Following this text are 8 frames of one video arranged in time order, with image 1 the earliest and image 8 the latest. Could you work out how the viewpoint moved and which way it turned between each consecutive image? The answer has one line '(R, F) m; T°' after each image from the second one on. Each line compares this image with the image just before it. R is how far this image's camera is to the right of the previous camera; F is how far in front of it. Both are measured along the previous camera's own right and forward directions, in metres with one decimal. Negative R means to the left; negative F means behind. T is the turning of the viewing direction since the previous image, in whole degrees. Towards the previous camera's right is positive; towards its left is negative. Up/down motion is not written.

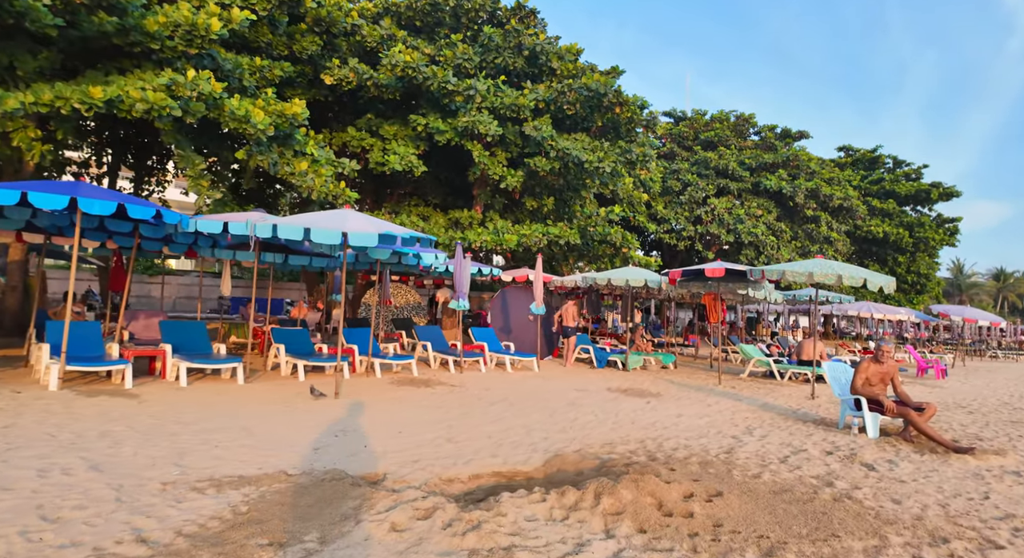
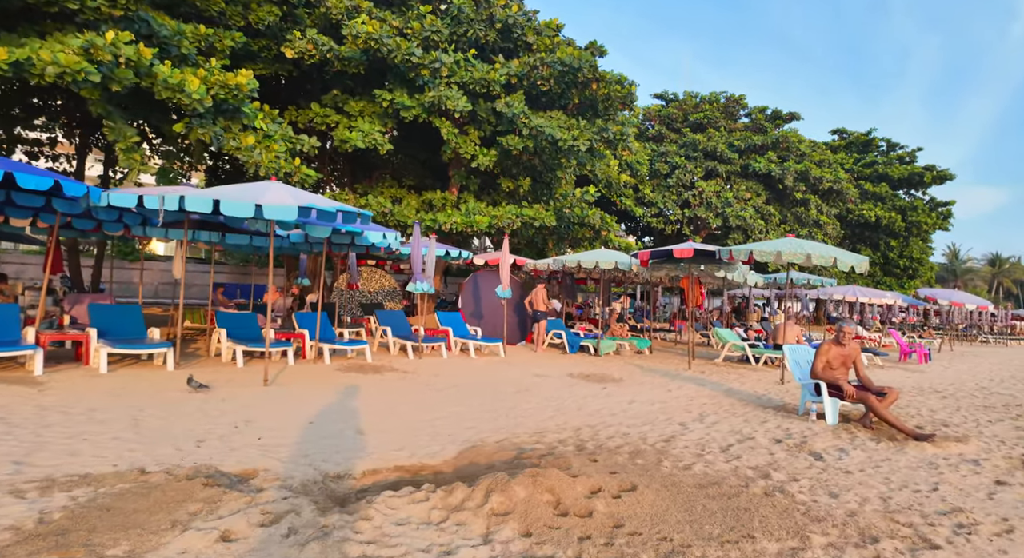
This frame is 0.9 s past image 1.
(+0.7, +0.4) m; 0°
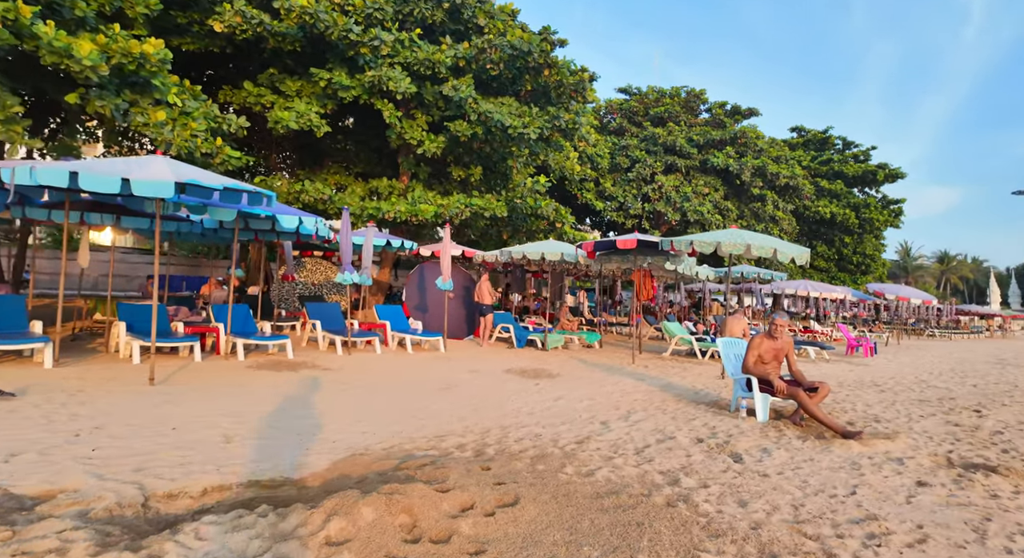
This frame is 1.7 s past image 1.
(+0.6, +0.4) m; +3°
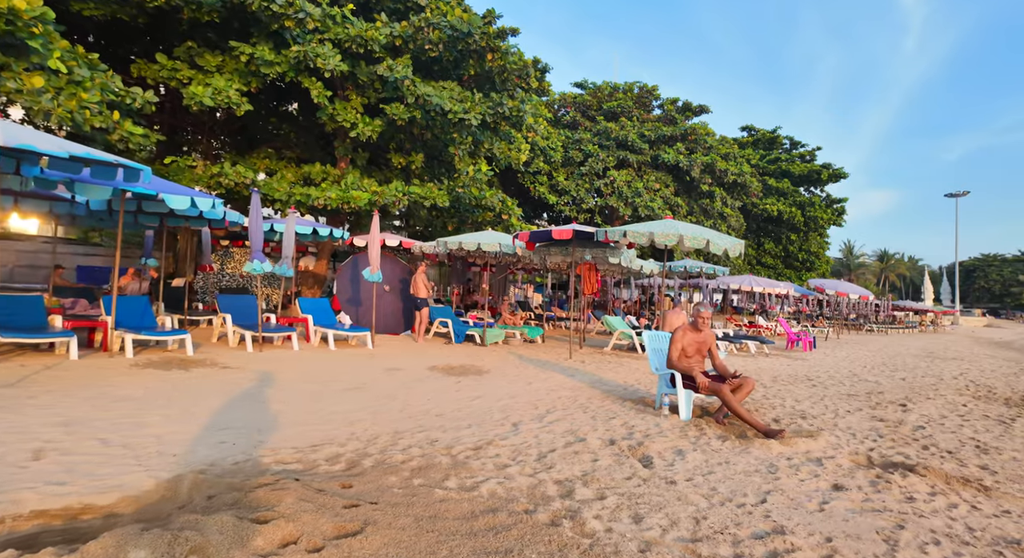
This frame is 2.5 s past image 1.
(+0.5, +0.5) m; +4°
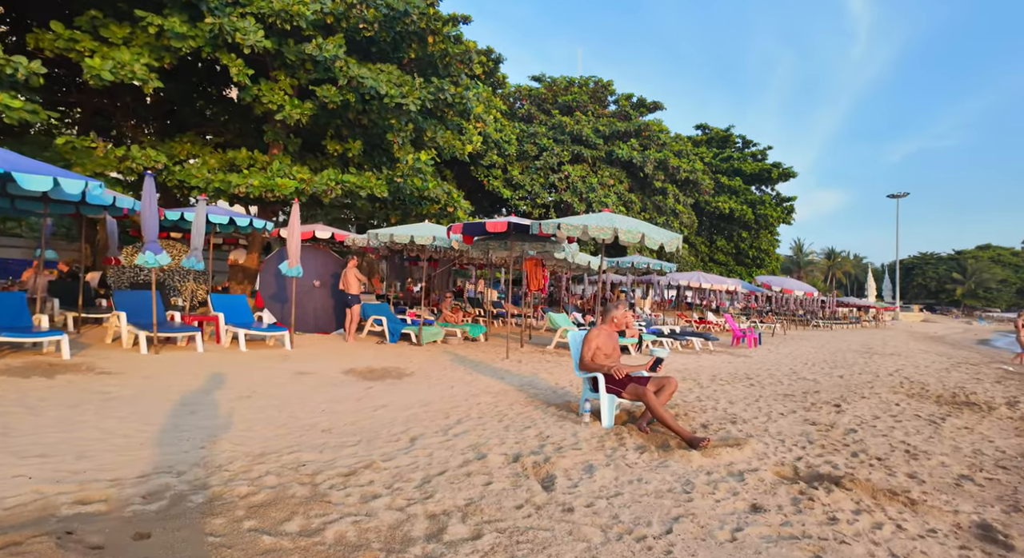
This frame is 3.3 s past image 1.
(+0.5, +0.5) m; +4°
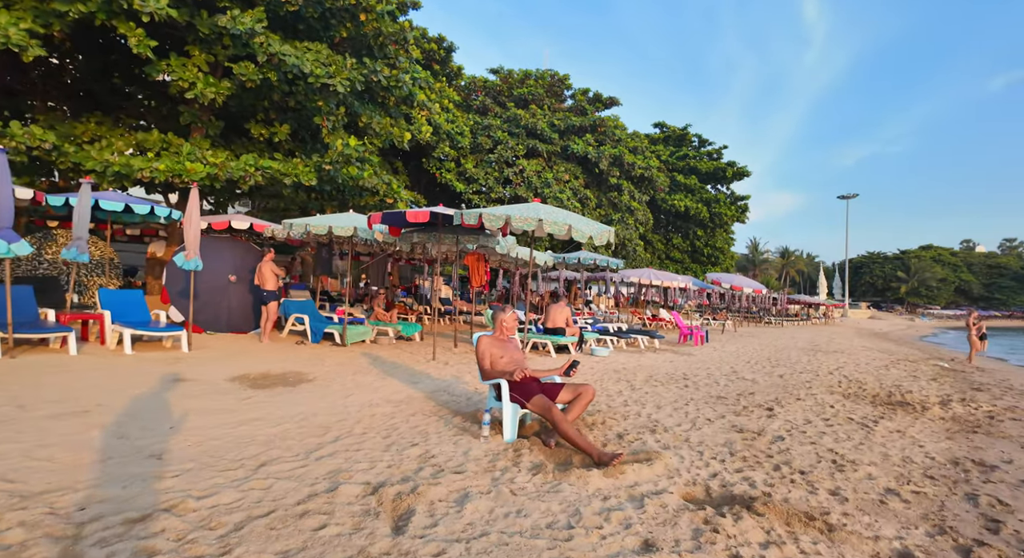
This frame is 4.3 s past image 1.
(+0.7, +0.6) m; +4°
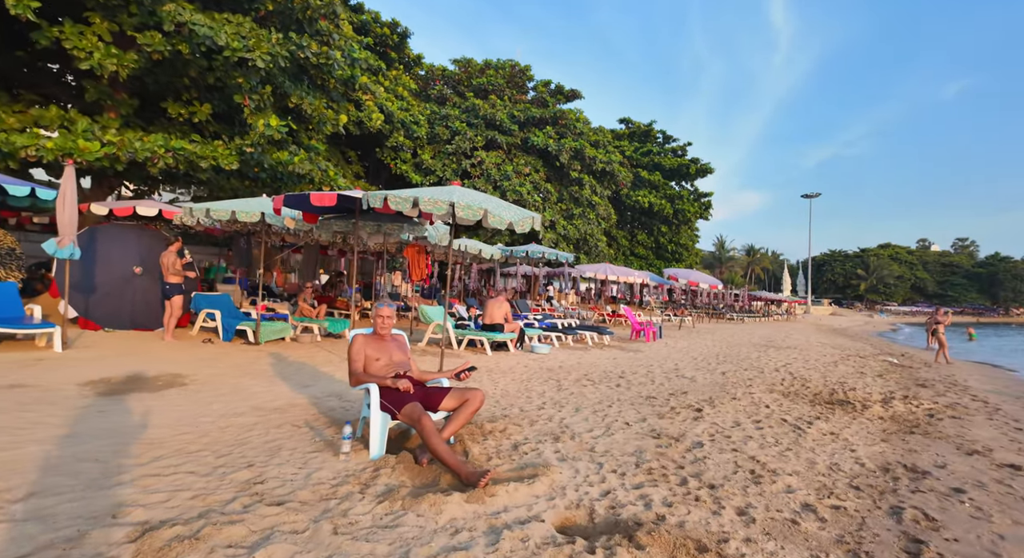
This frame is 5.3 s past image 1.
(+0.8, +0.6) m; +3°
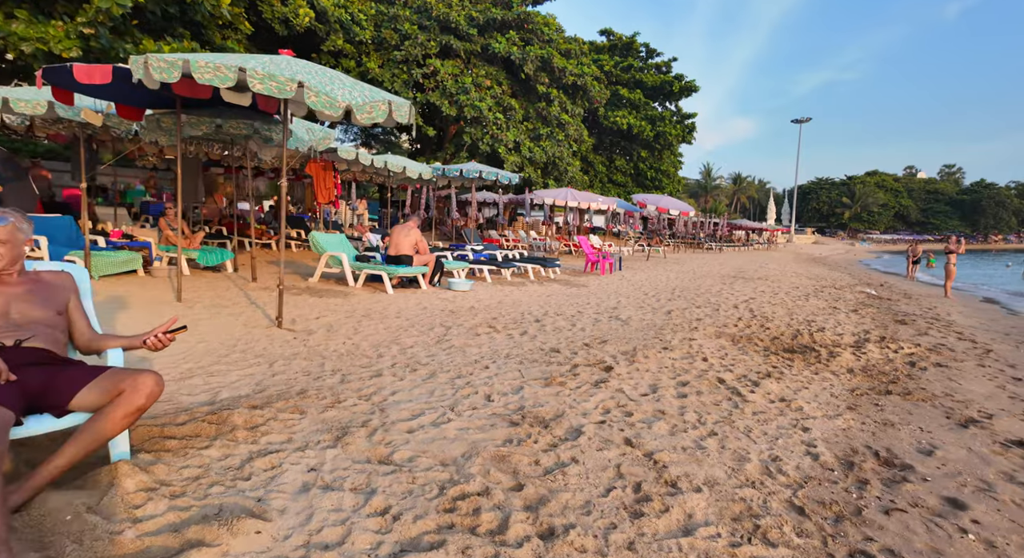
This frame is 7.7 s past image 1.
(+1.3, +1.8) m; +1°
